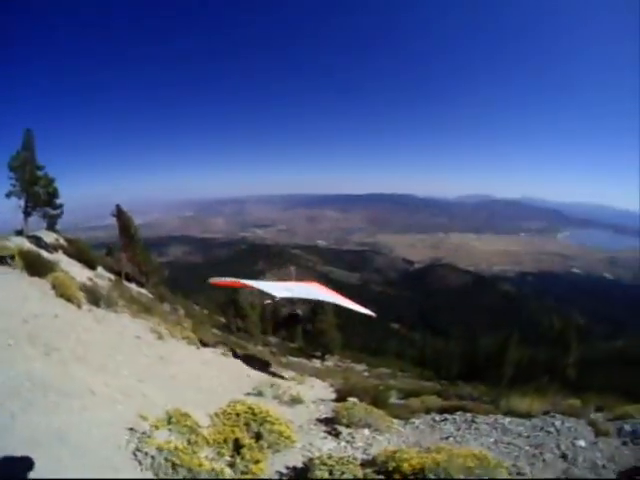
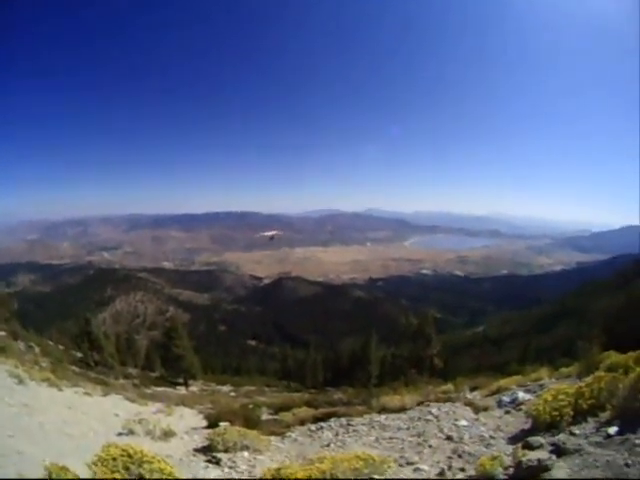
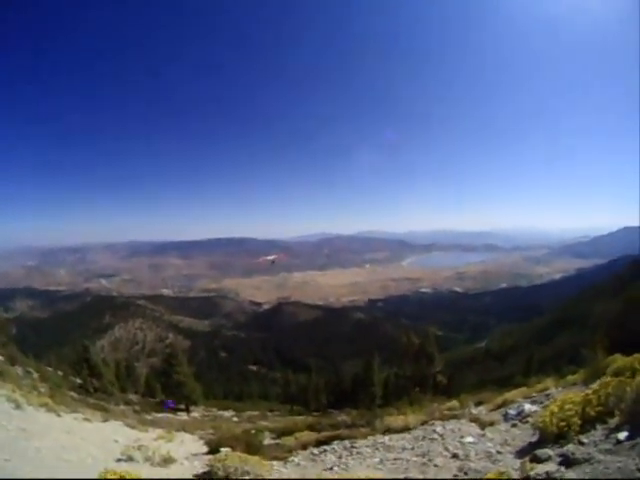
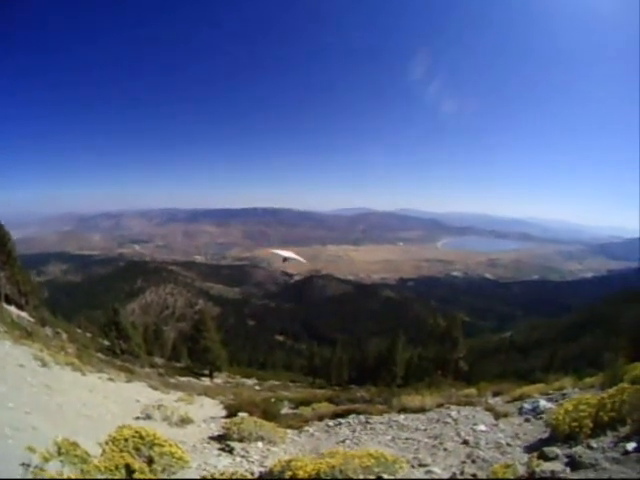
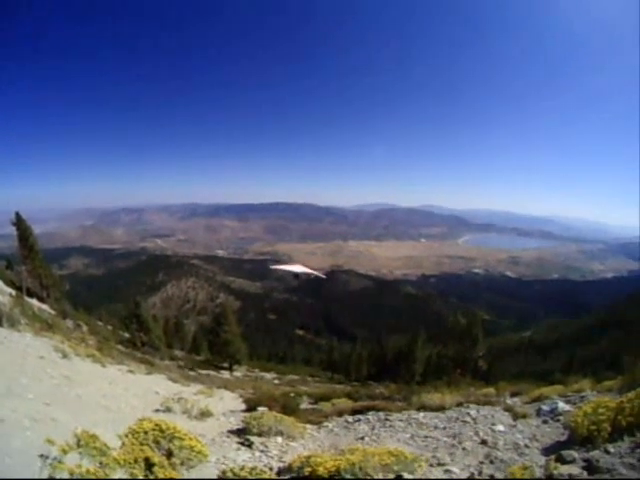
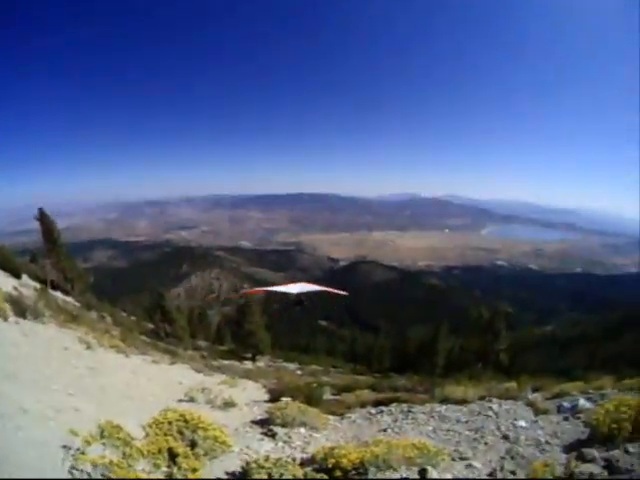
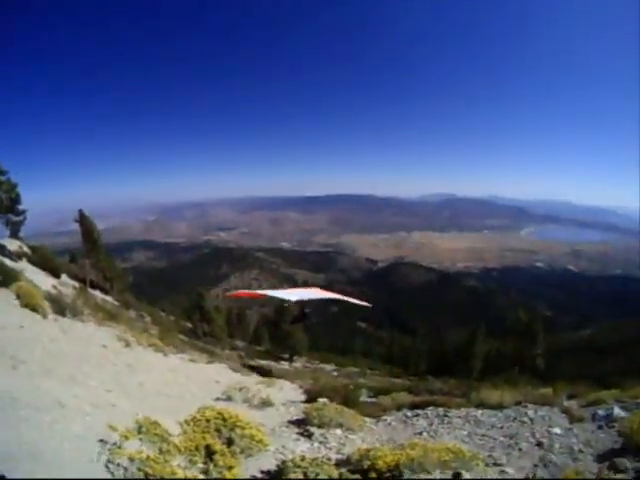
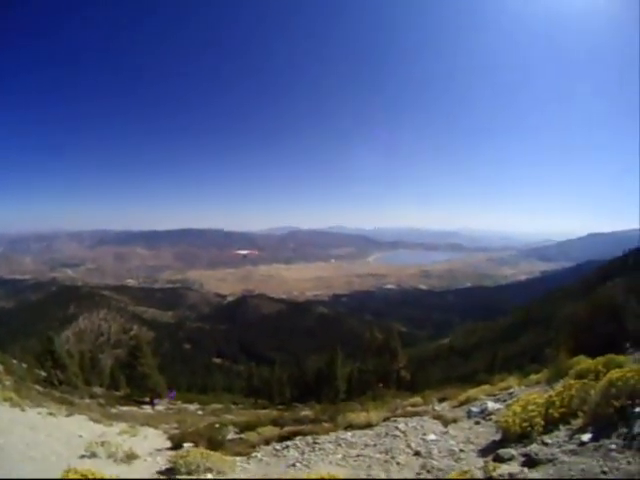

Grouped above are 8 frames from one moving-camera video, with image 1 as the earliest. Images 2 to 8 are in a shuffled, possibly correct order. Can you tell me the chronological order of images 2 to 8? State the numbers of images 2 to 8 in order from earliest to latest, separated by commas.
7, 6, 5, 4, 2, 3, 8
